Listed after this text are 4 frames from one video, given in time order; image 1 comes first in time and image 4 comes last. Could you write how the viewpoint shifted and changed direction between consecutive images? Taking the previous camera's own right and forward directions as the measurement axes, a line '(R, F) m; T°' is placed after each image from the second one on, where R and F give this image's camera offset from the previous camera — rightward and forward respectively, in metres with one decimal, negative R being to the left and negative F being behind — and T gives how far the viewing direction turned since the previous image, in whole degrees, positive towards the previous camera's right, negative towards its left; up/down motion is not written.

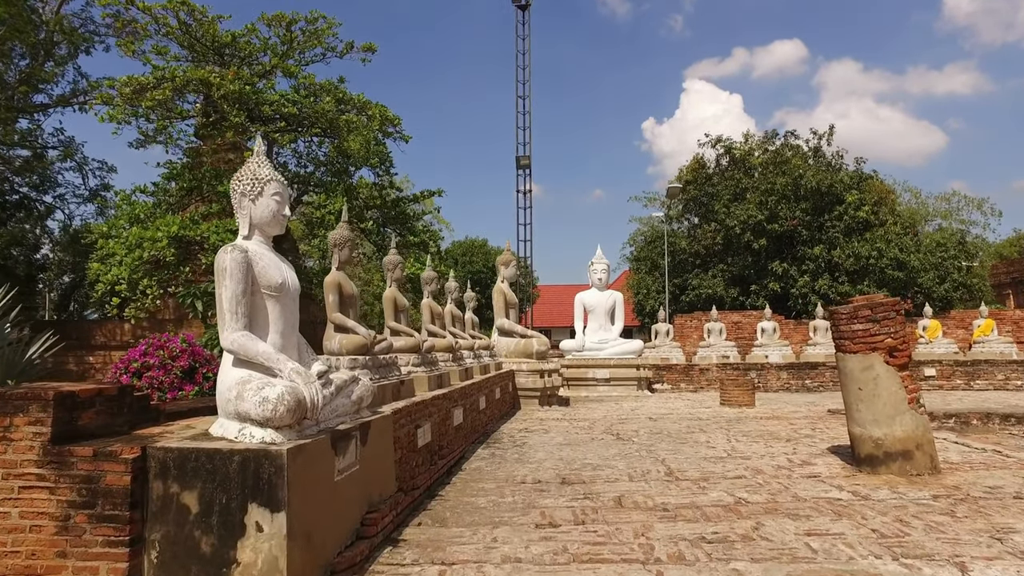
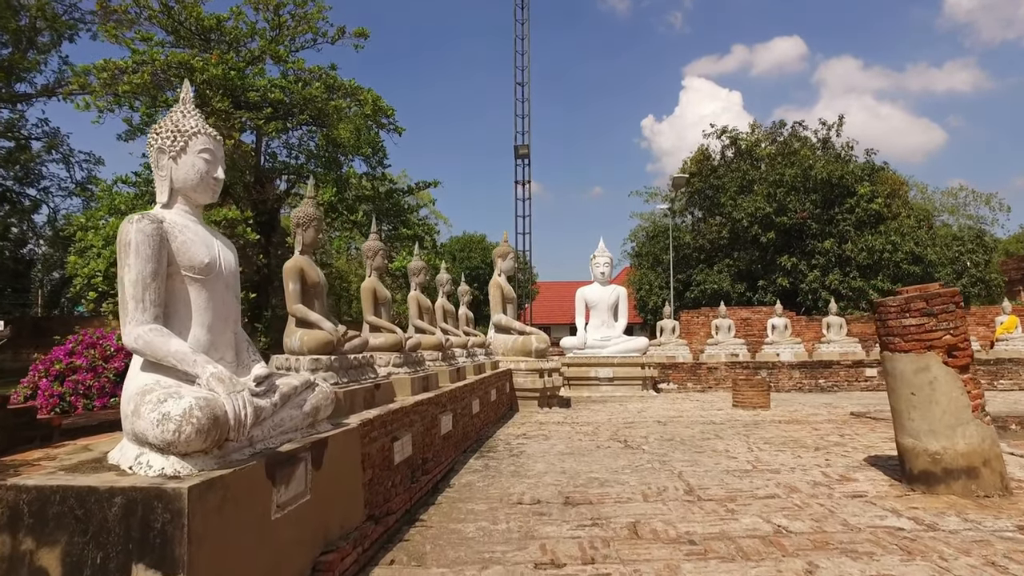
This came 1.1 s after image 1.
(0.0, +0.8) m; 0°
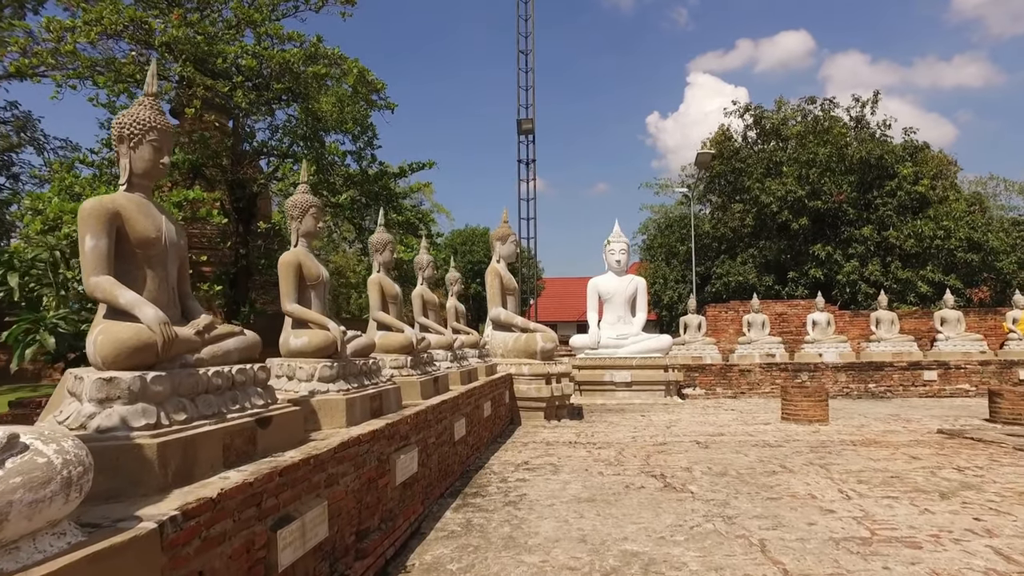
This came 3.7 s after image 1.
(+0.1, +2.0) m; 0°
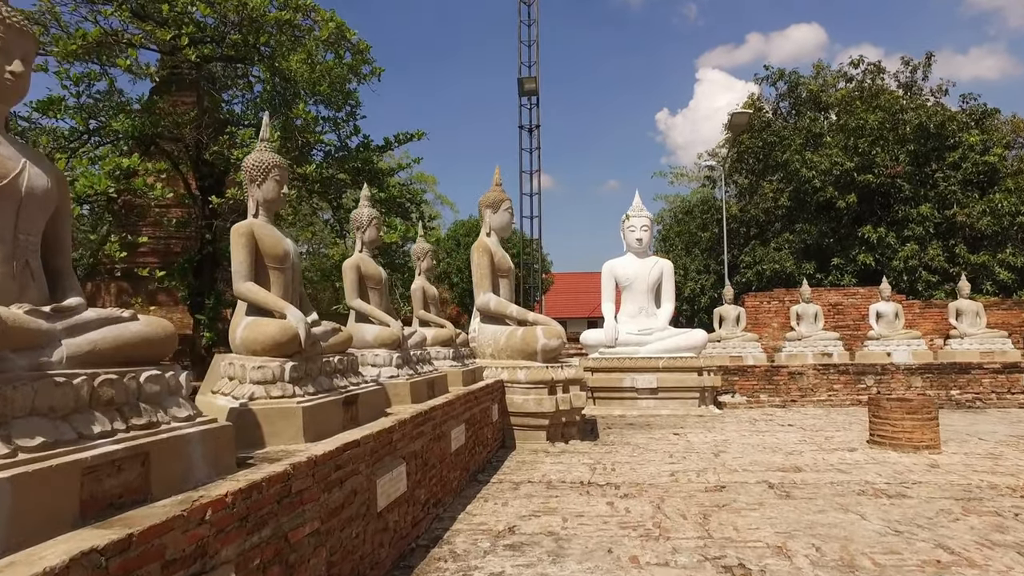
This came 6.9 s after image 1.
(+0.2, +2.5) m; -1°
